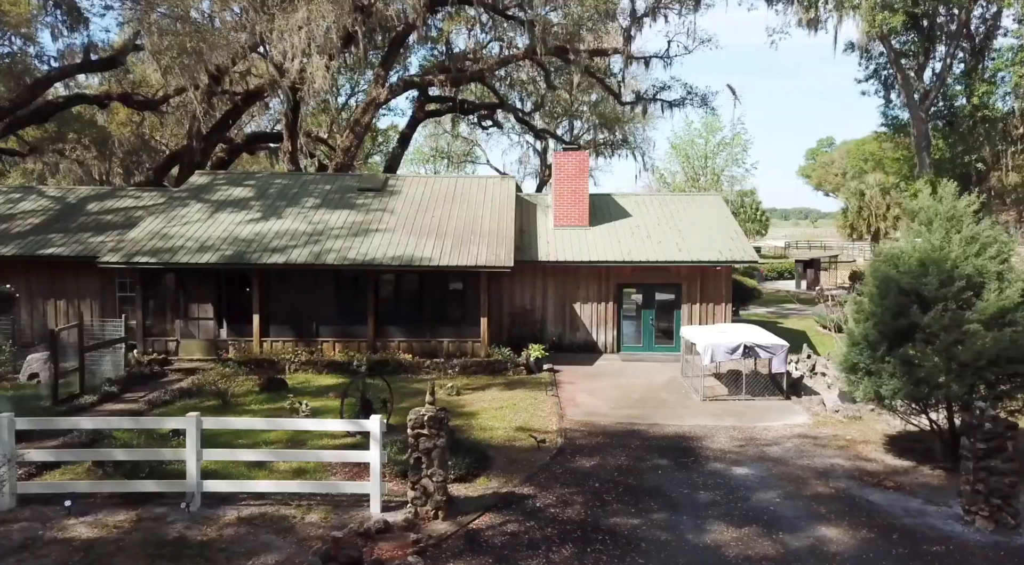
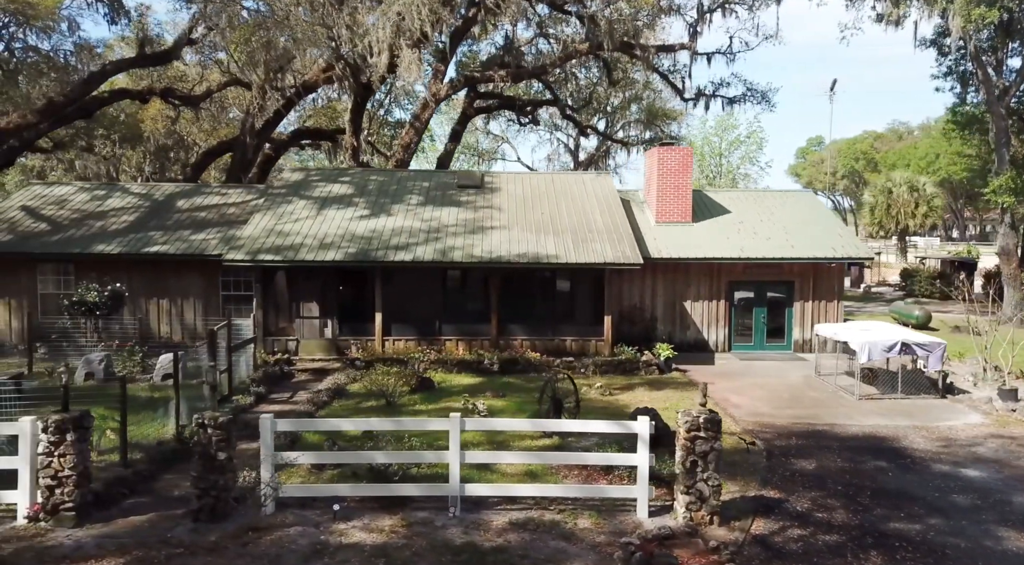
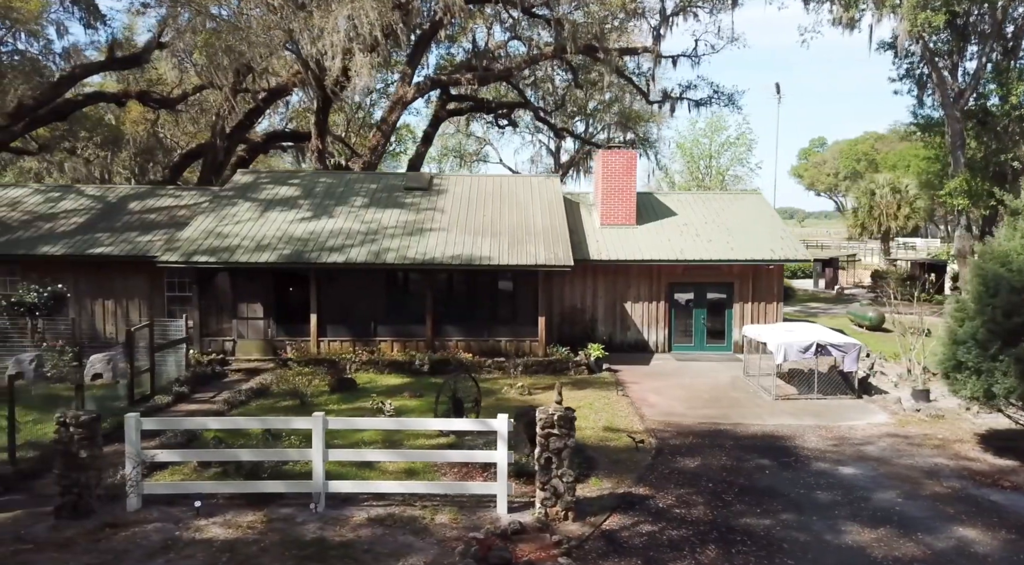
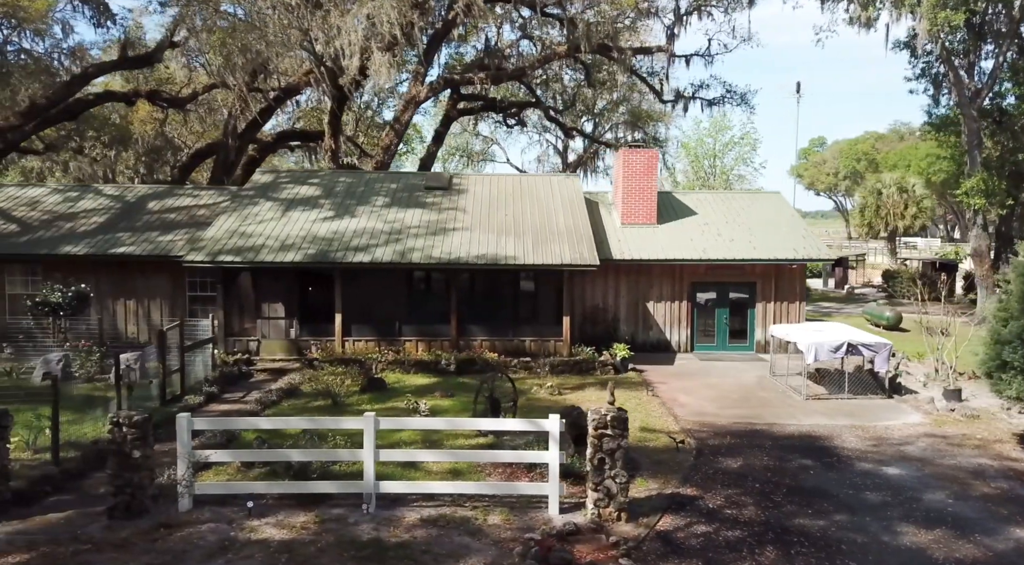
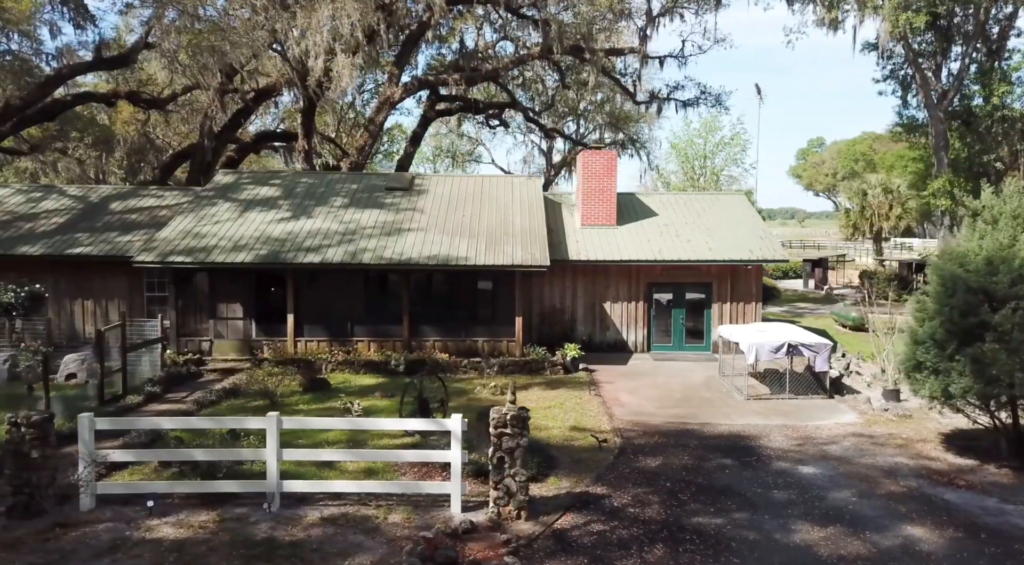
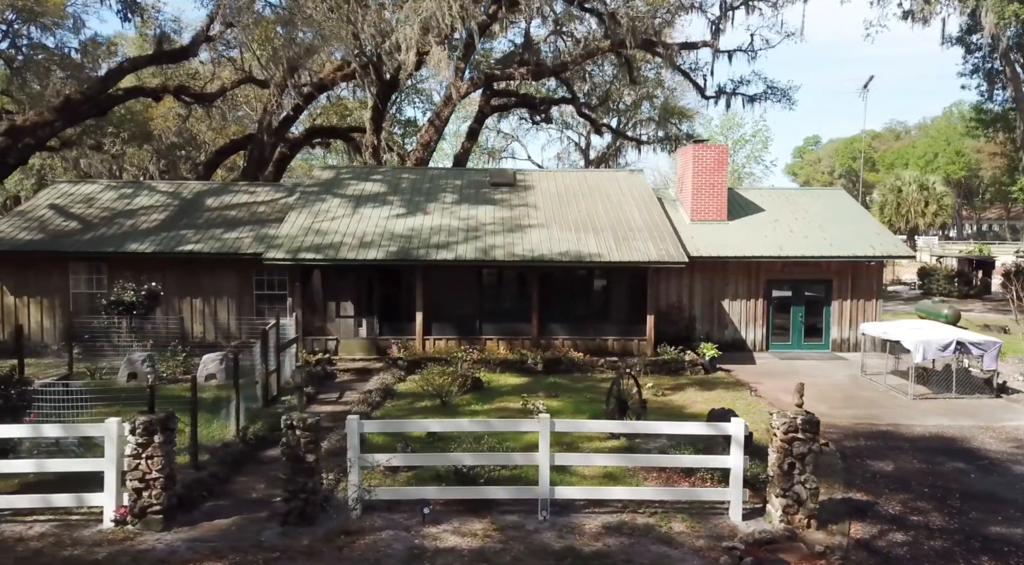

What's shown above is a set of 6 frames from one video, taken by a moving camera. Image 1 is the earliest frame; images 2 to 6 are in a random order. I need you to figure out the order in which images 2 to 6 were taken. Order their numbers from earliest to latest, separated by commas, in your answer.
5, 3, 4, 2, 6
